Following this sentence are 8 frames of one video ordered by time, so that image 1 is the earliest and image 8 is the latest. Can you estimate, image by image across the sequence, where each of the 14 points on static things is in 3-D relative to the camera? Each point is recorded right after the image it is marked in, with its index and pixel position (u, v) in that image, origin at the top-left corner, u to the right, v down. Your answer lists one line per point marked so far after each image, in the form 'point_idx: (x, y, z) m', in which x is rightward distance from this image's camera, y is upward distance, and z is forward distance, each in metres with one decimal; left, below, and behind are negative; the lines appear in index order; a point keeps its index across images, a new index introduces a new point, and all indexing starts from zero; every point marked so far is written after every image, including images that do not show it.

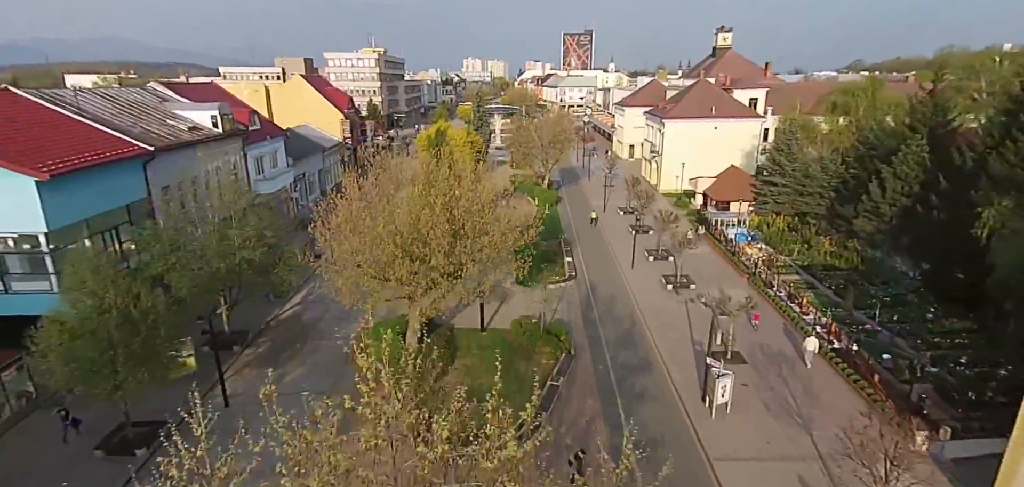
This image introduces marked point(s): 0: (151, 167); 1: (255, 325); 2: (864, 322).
0: (-12.0, +2.5, +18.2) m
1: (-8.2, -2.6, +17.3) m
2: (+11.0, -2.5, +17.1) m
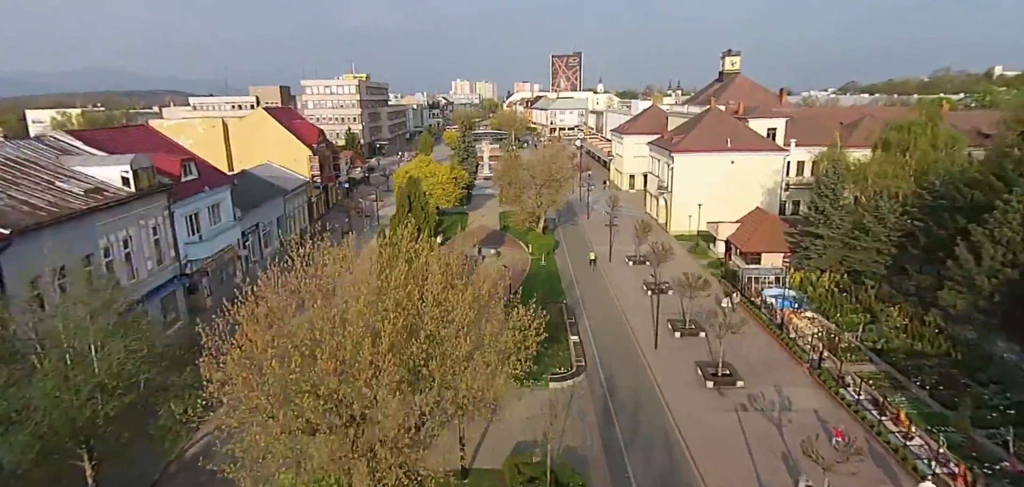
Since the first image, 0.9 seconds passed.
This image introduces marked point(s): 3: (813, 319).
0: (-12.2, -0.3, +13.2) m
1: (-8.3, -5.3, +12.2) m
2: (+10.9, -4.8, +12.3) m
3: (+11.0, -2.8, +20.1) m
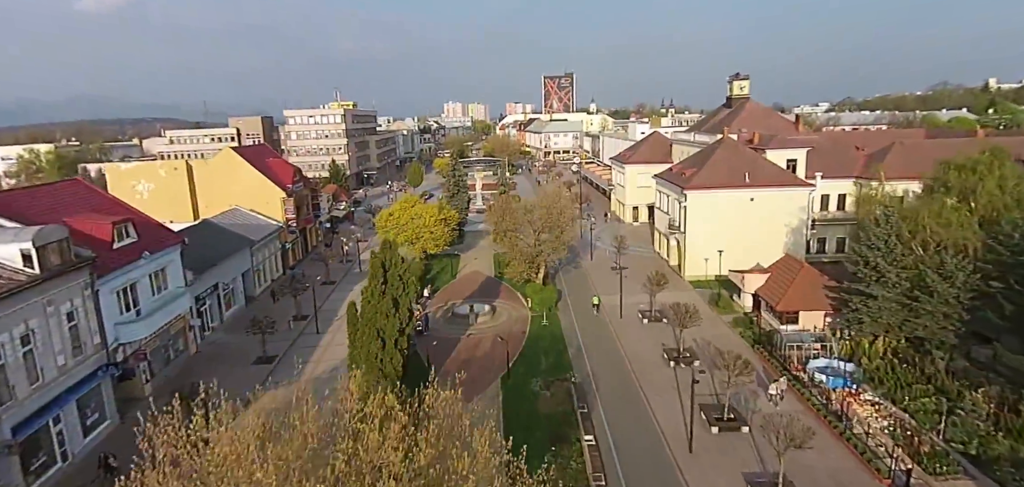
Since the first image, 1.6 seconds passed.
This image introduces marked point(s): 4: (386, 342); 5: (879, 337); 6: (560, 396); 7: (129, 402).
0: (-12.3, -2.6, +9.5) m
1: (-8.2, -7.5, +8.4) m
2: (+11.0, -6.7, +8.6) m
3: (+11.0, -4.9, +16.5) m
4: (-3.8, -3.0, +16.5) m
5: (+13.0, -3.4, +19.6) m
6: (+1.6, -5.1, +18.4) m
7: (-13.2, -5.5, +19.0) m
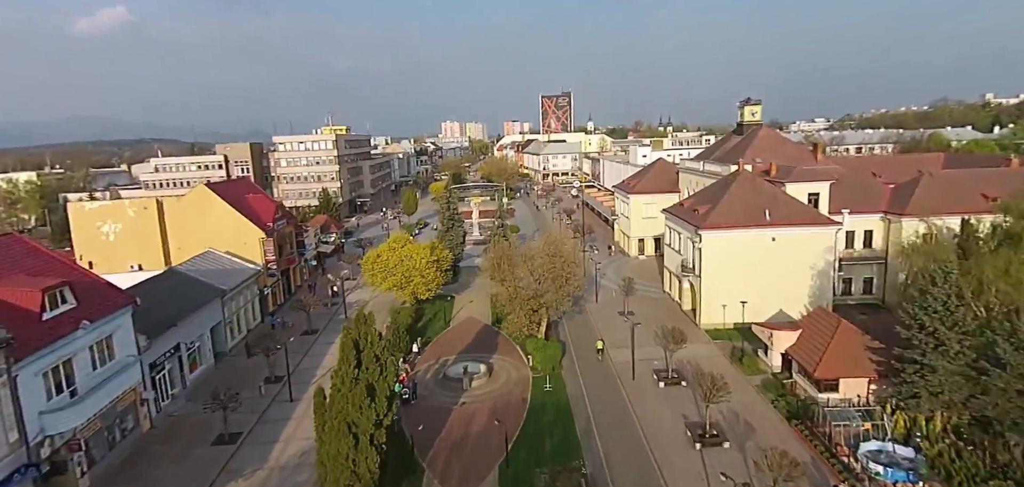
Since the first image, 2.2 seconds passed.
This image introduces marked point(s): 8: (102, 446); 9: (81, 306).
0: (-12.3, -4.4, +6.6) m
1: (-8.2, -9.2, +5.4) m
2: (+11.0, -8.2, +5.7) m
3: (+11.0, -6.7, +13.6) m
4: (-3.8, -4.9, +13.7) m
5: (+13.0, -5.2, +16.8) m
6: (+1.6, -7.0, +15.5) m
7: (-13.2, -7.6, +16.0) m
8: (-13.4, -6.6, +18.0) m
9: (-14.0, -2.0, +17.8) m
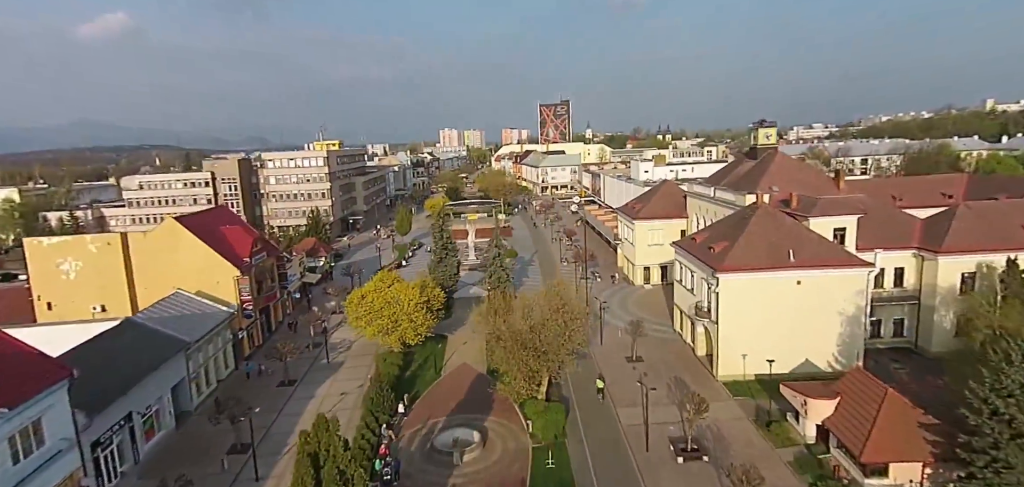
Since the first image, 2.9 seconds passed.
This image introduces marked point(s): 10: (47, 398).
0: (-12.3, -6.3, +3.9) m
1: (-8.2, -11.0, +2.7) m
2: (+11.0, -10.0, +3.0) m
3: (+10.9, -8.5, +10.9) m
4: (-3.9, -6.8, +11.0) m
5: (+12.9, -7.1, +14.1) m
6: (+1.5, -8.9, +12.8) m
7: (-13.3, -9.5, +13.3) m
8: (-13.5, -8.6, +15.2) m
9: (-14.1, -4.0, +15.1) m
10: (-13.6, -4.6, +16.0) m
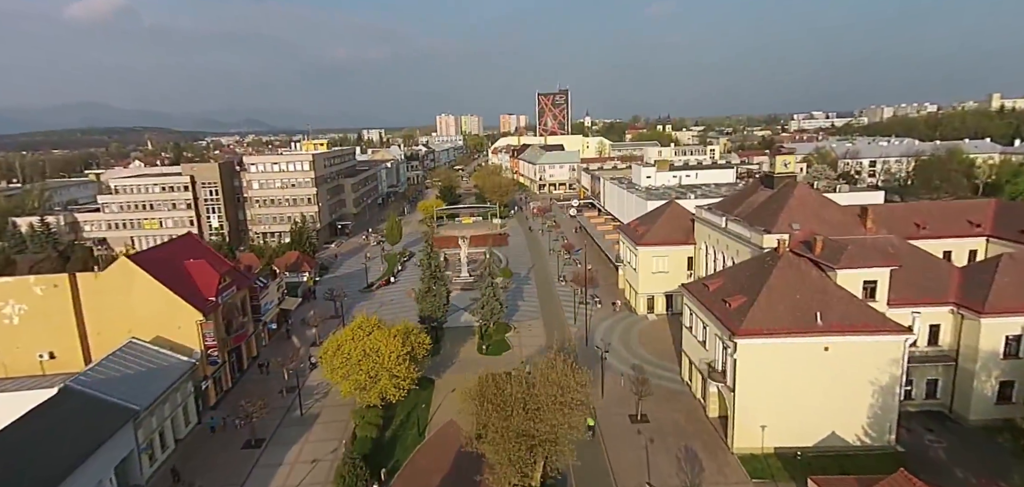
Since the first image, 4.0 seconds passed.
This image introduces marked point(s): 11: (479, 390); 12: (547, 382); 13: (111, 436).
0: (-12.6, -9.1, +1.2) m
1: (-8.5, -13.9, +0.1) m
2: (+10.7, -13.0, +0.5) m
3: (+10.6, -11.3, +8.4) m
4: (-4.2, -9.4, +8.3) m
5: (+12.6, -9.8, +11.5) m
6: (+1.2, -11.6, +10.2) m
7: (-13.6, -12.0, +10.6) m
8: (-13.8, -11.0, +12.6) m
9: (-14.4, -6.4, +12.3) m
10: (-13.9, -7.0, +13.2) m
11: (-1.1, -5.0, +19.0) m
12: (+1.3, -4.8, +19.5) m
13: (-14.6, -6.9, +20.1) m
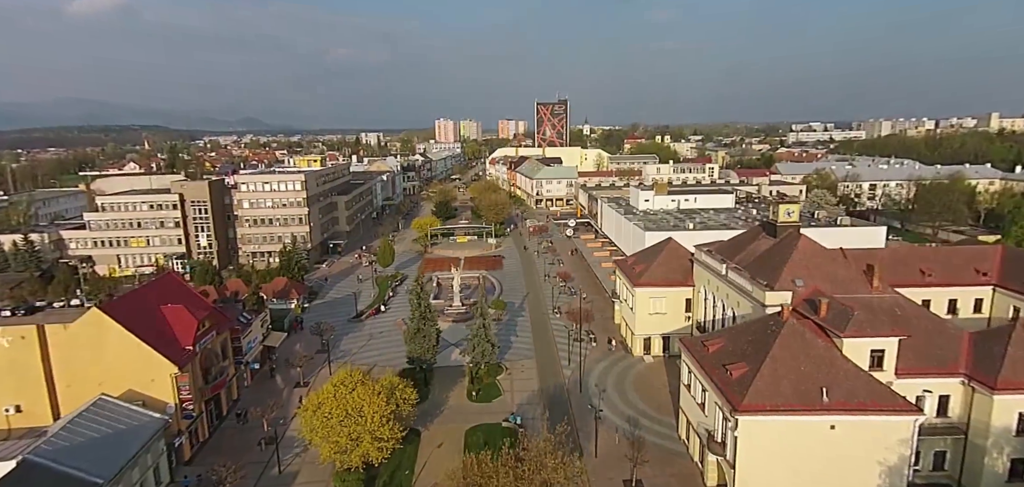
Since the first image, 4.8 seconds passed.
0: (-13.0, -11.3, -0.1) m
1: (-9.0, -16.2, -1.2) m
2: (+10.2, -15.6, -0.7) m
3: (+10.1, -13.9, +7.2) m
4: (-4.6, -11.8, +7.0) m
5: (+12.1, -12.5, +10.3) m
6: (+0.7, -14.0, +8.9) m
7: (-14.1, -14.3, +9.3) m
8: (-14.3, -13.2, +11.2) m
9: (-14.8, -8.6, +11.0) m
10: (-14.3, -9.2, +11.9) m
11: (-1.5, -7.5, +17.8) m
12: (+0.9, -7.3, +18.3) m
13: (-15.0, -9.1, +18.7) m
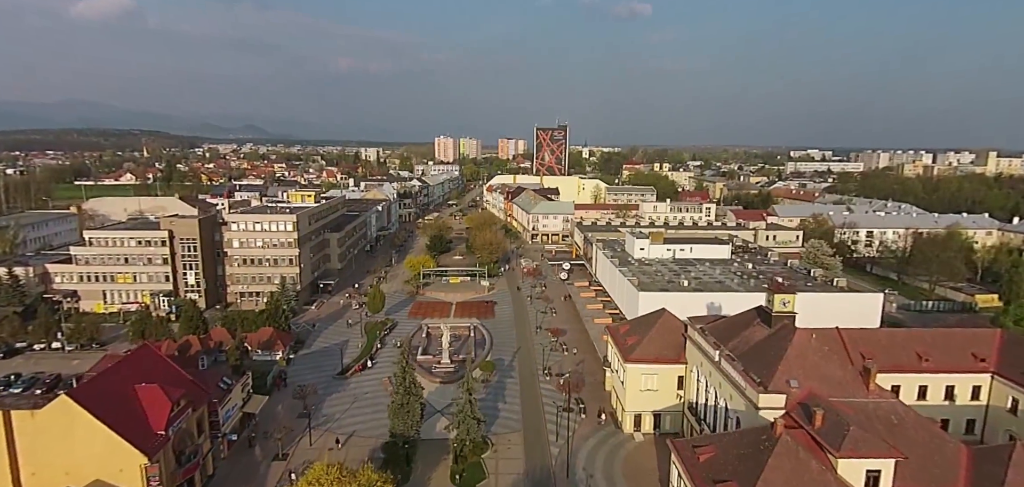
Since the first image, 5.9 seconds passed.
0: (-13.7, -14.6, -1.3) m
1: (-9.9, -19.6, -2.5) m
2: (+9.3, -19.6, -1.8) m
3: (+9.2, -18.1, +6.1) m
4: (-5.5, -15.6, +5.9) m
5: (+11.2, -16.8, +9.3) m
6: (-0.2, -18.0, +7.8) m
7: (-15.0, -17.8, +8.1) m
8: (-15.2, -16.8, +10.0) m
9: (-15.6, -12.2, +9.9) m
10: (-15.1, -12.8, +10.8) m
11: (-2.3, -11.6, +16.8) m
12: (+0.1, -11.5, +17.4) m
13: (-15.9, -12.9, +17.7) m
